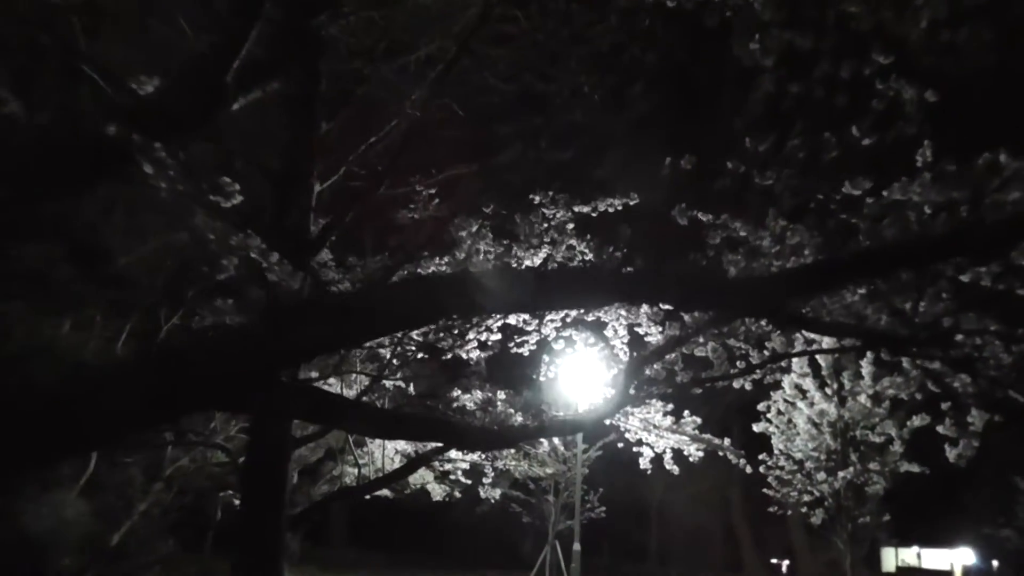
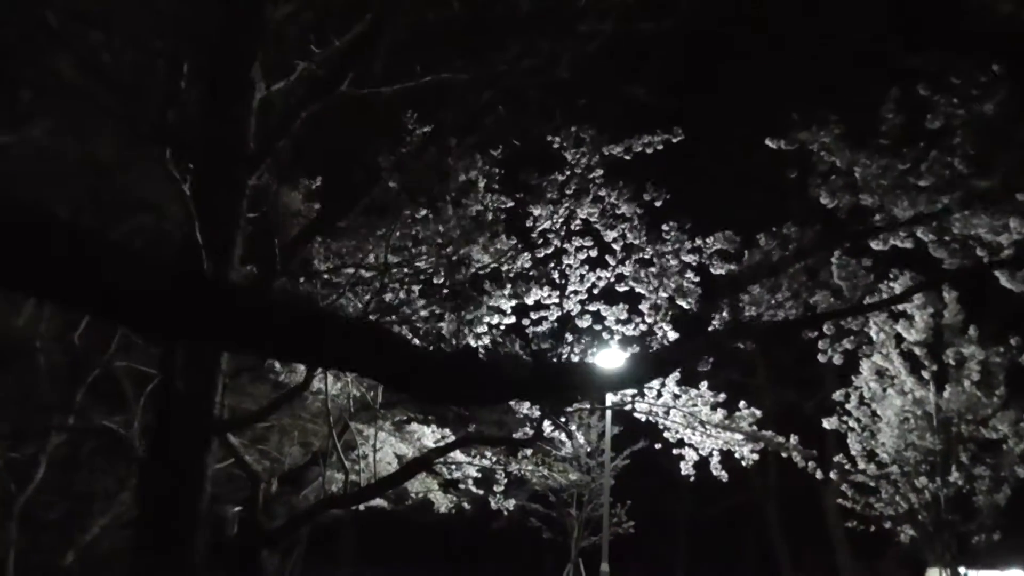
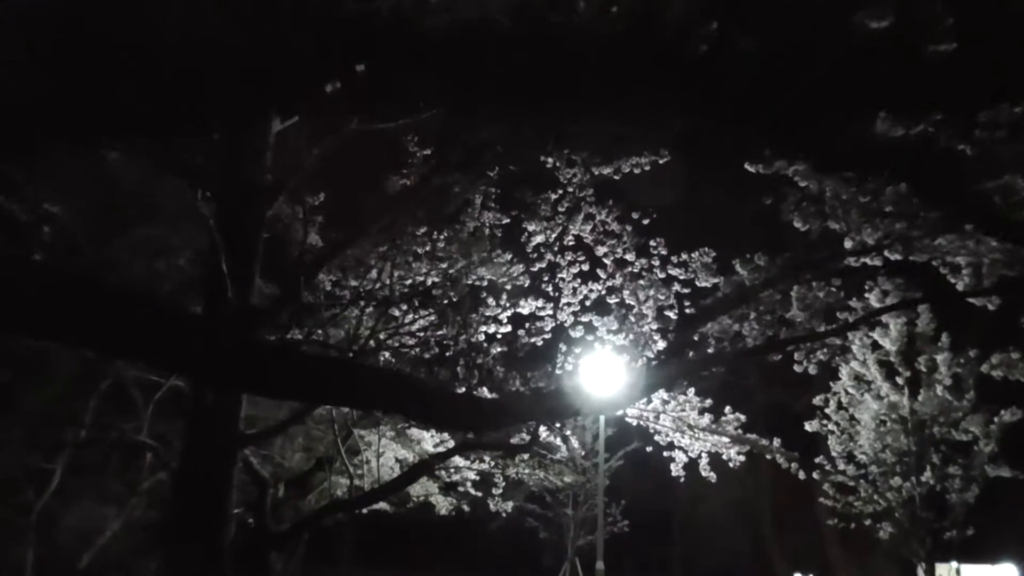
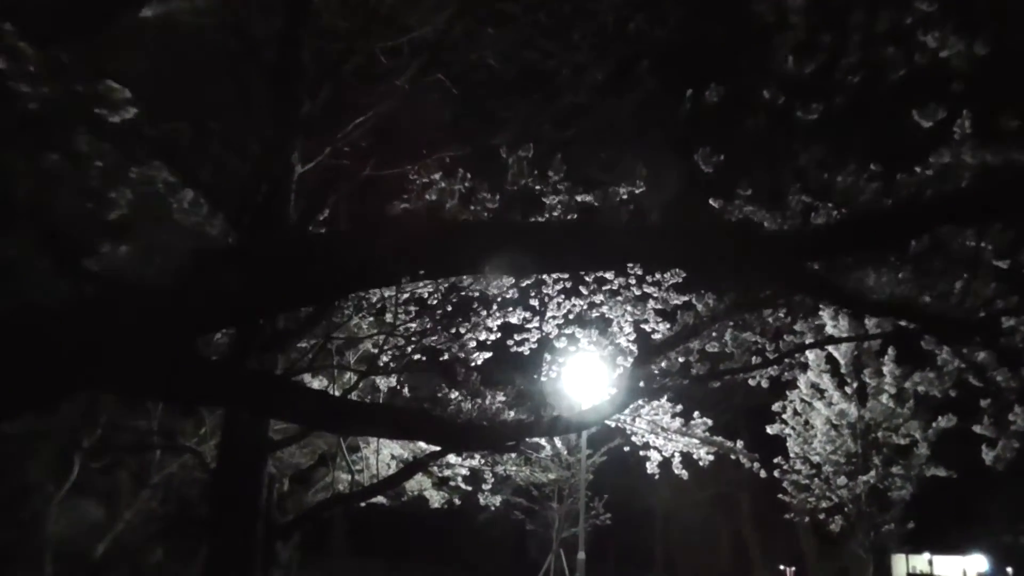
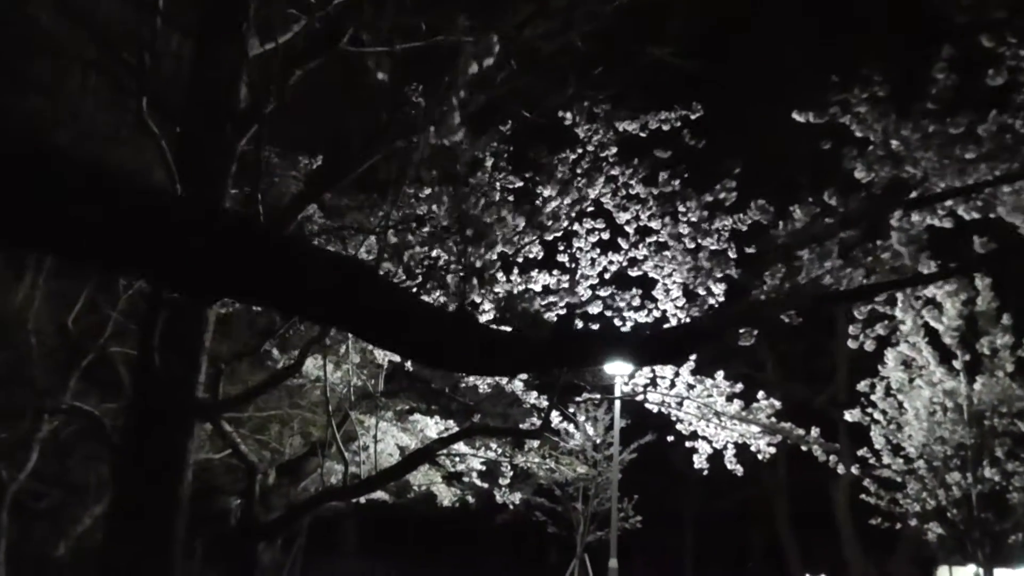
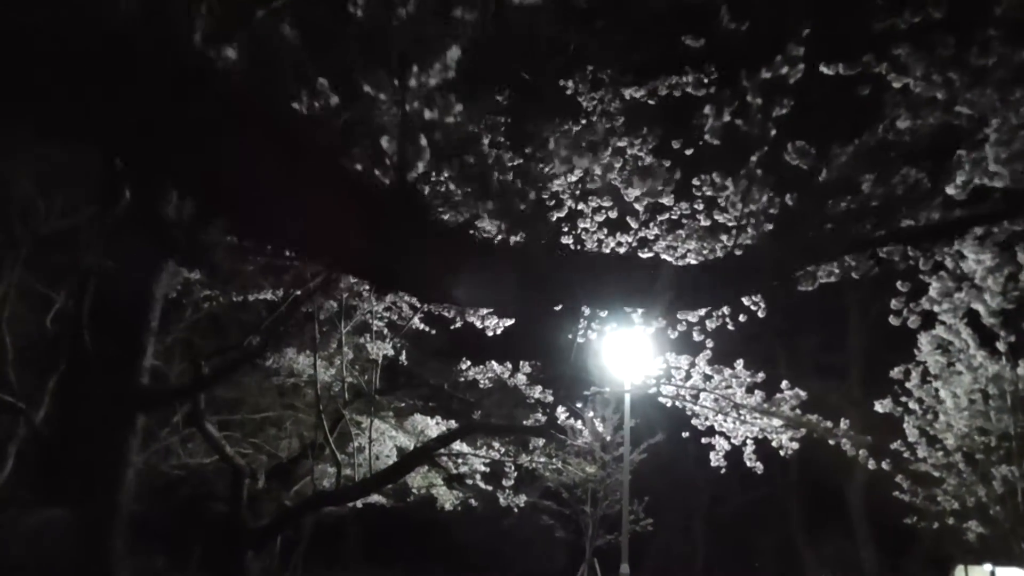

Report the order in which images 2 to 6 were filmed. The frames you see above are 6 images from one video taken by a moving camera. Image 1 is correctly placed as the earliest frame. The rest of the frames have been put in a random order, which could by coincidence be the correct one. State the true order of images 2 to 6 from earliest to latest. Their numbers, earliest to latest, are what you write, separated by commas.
4, 3, 2, 5, 6
